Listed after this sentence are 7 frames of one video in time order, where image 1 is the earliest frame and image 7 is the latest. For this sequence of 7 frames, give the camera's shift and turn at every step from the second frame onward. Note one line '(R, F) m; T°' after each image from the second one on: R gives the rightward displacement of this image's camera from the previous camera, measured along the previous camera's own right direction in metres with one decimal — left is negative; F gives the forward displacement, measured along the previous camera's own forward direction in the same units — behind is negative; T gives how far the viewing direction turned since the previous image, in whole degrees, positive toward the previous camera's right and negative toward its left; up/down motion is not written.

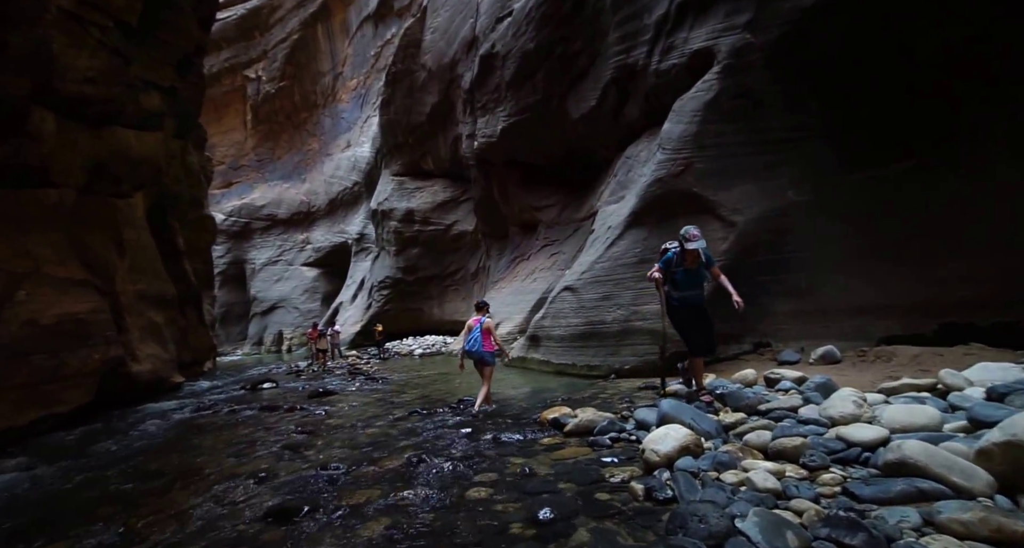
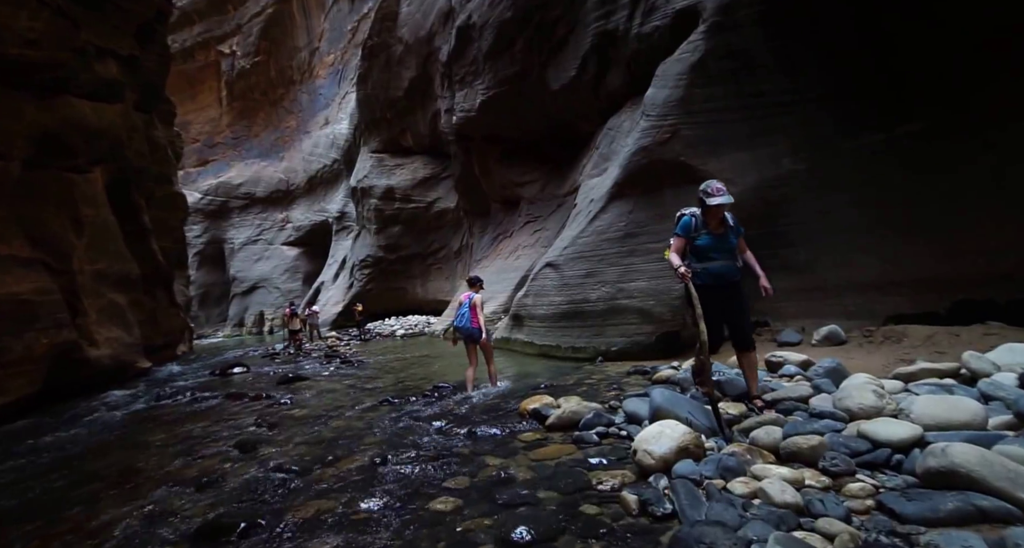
(+0.1, +0.5) m; +1°
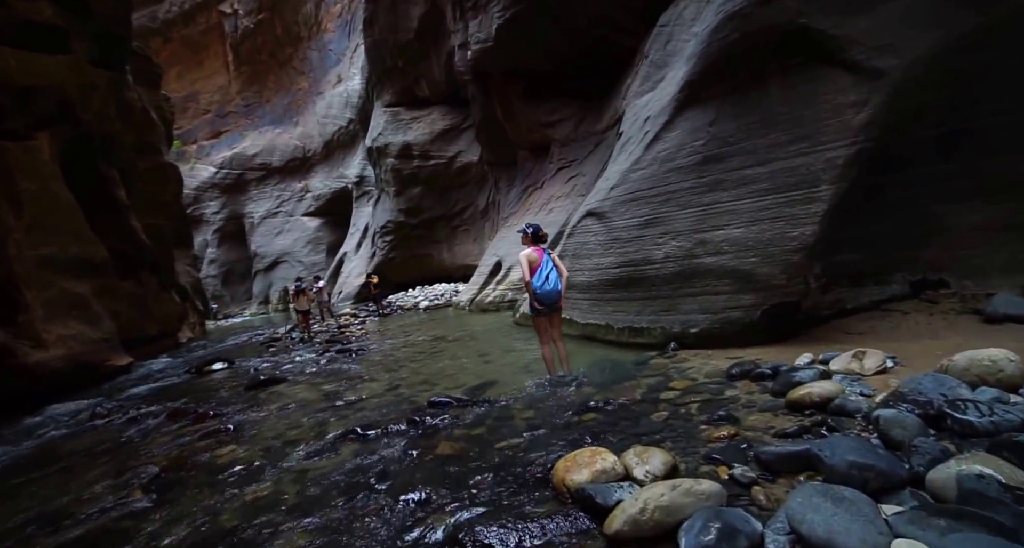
(+0.1, +2.1) m; -5°
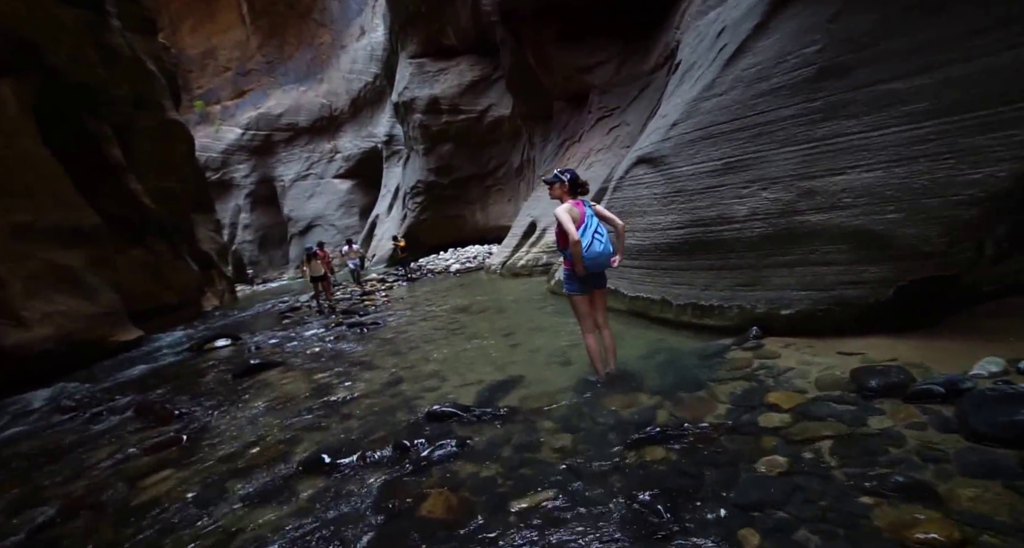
(+0.1, +1.2) m; -5°
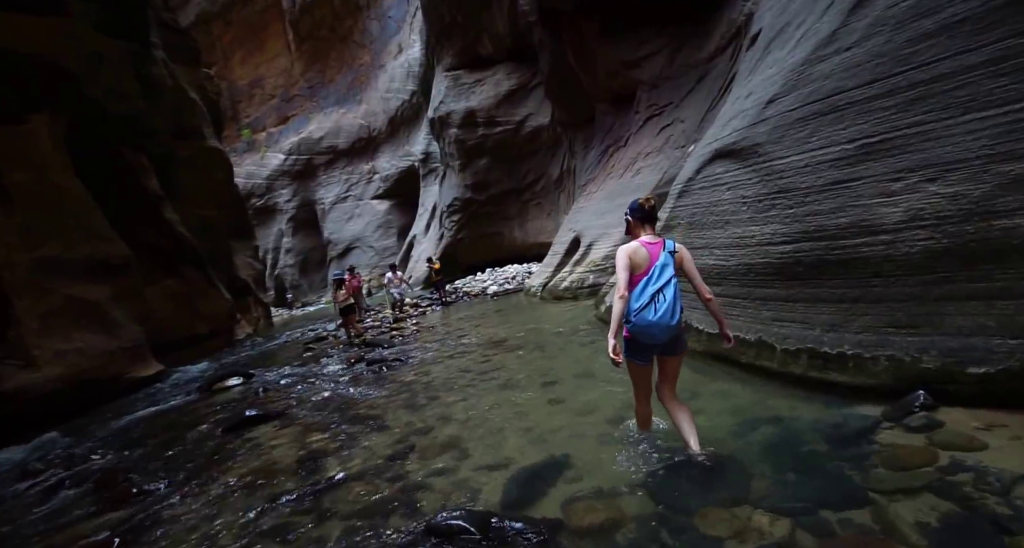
(0.0, +1.1) m; -5°
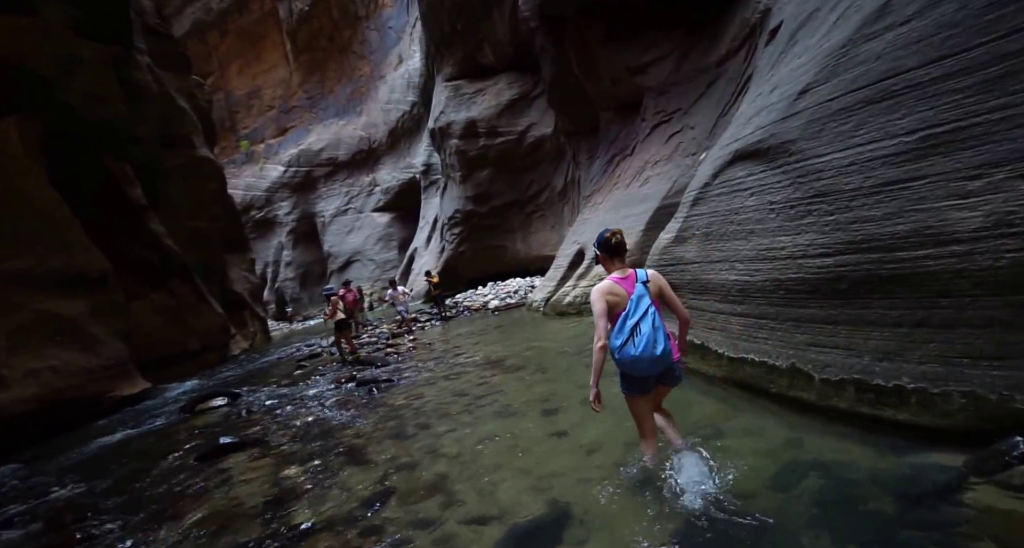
(+0.1, +0.4) m; -1°
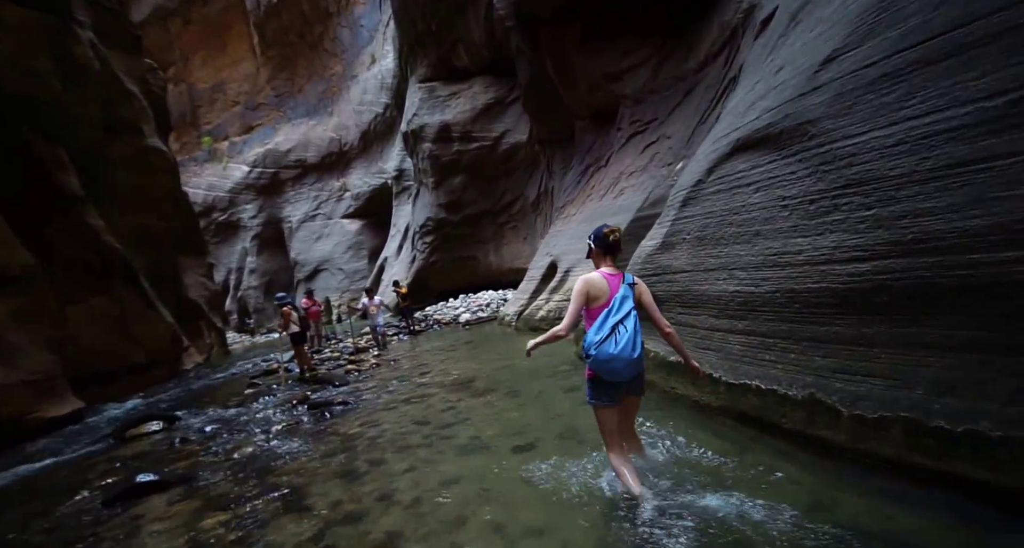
(+0.1, +0.6) m; +3°
